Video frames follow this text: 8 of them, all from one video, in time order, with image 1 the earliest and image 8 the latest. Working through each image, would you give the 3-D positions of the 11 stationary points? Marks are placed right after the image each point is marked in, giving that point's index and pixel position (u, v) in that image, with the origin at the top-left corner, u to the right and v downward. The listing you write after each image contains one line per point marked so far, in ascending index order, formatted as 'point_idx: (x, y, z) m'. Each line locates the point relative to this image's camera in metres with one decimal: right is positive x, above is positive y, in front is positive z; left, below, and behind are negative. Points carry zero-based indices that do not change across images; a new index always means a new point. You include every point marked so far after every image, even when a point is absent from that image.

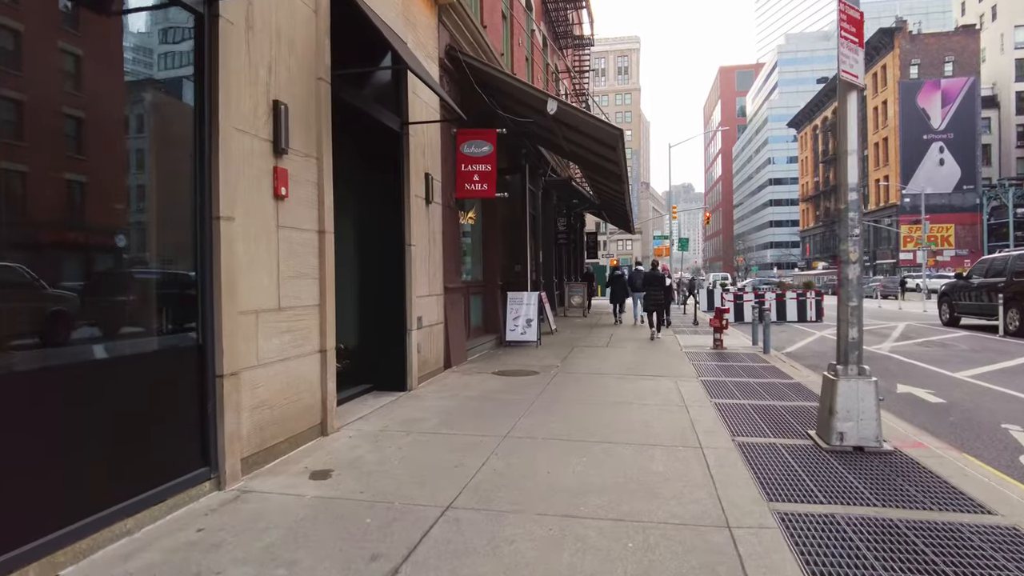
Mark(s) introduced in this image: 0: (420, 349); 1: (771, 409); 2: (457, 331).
0: (-1.2, -0.8, +8.6) m
1: (+2.7, -1.3, +7.1) m
2: (-0.8, -0.7, +10.2) m
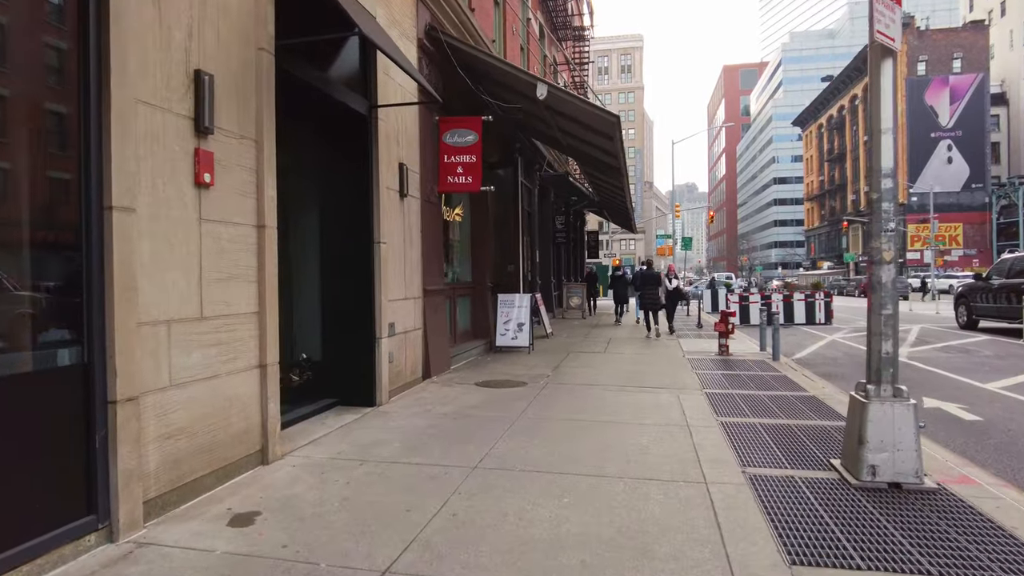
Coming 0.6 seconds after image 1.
0: (-1.4, -0.8, +7.7) m
1: (+2.5, -1.3, +6.2) m
2: (-1.0, -0.7, +9.4) m
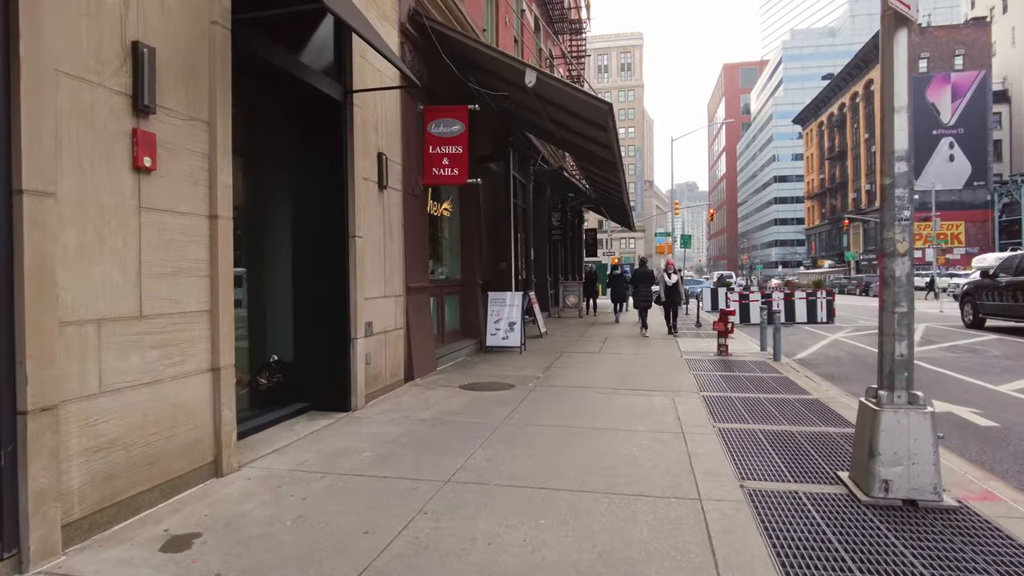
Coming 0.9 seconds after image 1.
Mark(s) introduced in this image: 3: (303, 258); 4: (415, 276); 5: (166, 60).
0: (-1.5, -0.8, +7.3) m
1: (+2.4, -1.3, +5.8) m
2: (-1.2, -0.6, +8.9) m
3: (-2.1, +0.3, +6.9) m
4: (-1.2, +0.2, +8.7) m
5: (-2.2, +1.4, +4.2) m
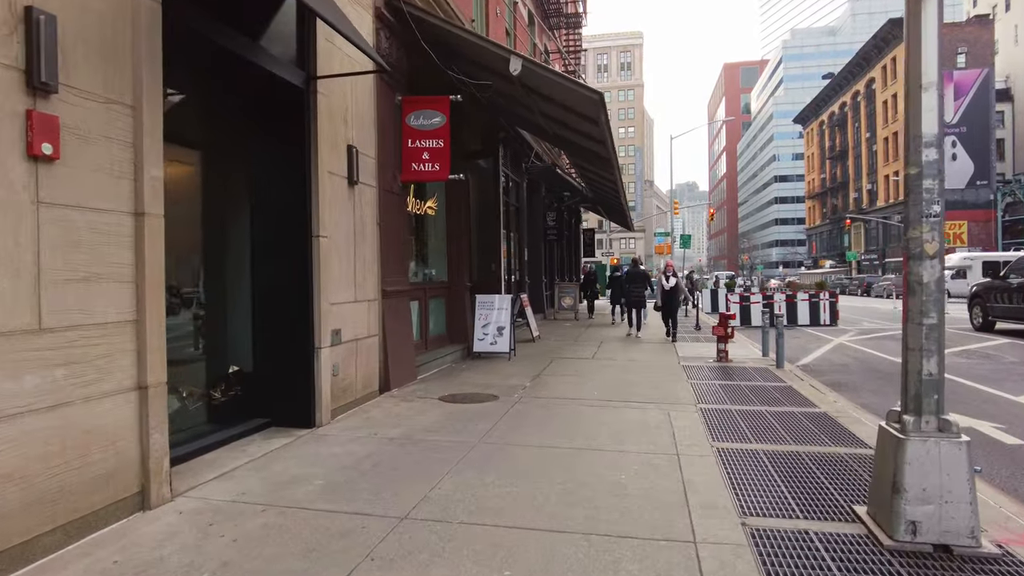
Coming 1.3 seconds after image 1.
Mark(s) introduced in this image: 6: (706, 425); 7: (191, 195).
0: (-1.7, -0.8, +6.7) m
1: (+2.2, -1.3, +5.2) m
2: (-1.3, -0.7, +8.4) m
3: (-2.3, +0.3, +6.4) m
4: (-1.4, +0.1, +8.1) m
5: (-2.4, +1.4, +3.7) m
6: (+1.8, -1.3, +6.3) m
7: (-2.7, +0.8, +5.8) m
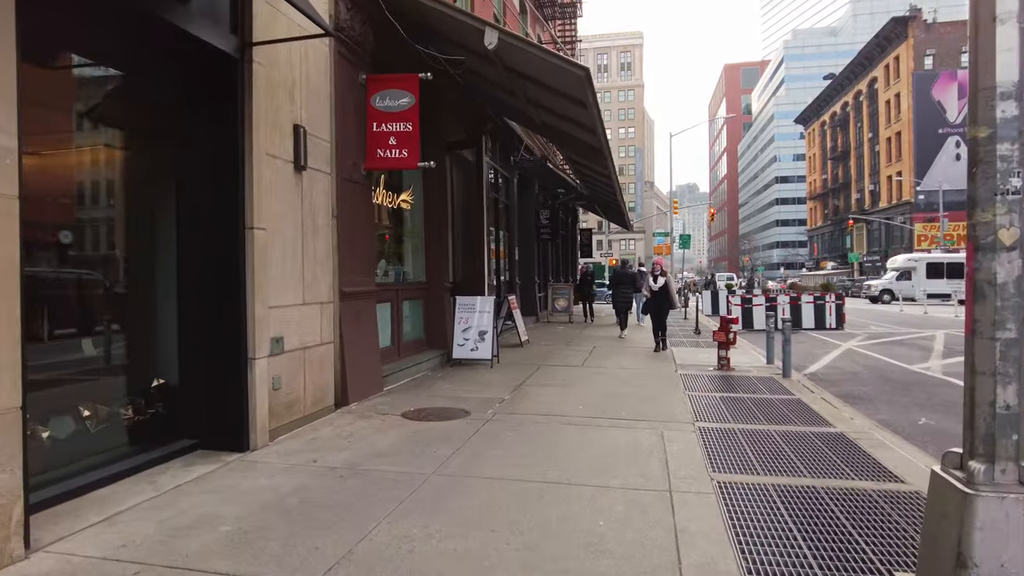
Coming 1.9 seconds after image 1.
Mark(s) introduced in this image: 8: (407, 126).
0: (-2.0, -0.8, +5.8) m
1: (+1.9, -1.3, +4.3) m
2: (-1.6, -0.7, +7.5) m
3: (-2.6, +0.3, +5.5) m
4: (-1.7, +0.1, +7.2) m
5: (-2.6, +1.4, +2.8) m
6: (+1.5, -1.3, +5.4) m
7: (-3.0, +0.8, +4.9) m
8: (-1.2, +1.8, +7.6) m
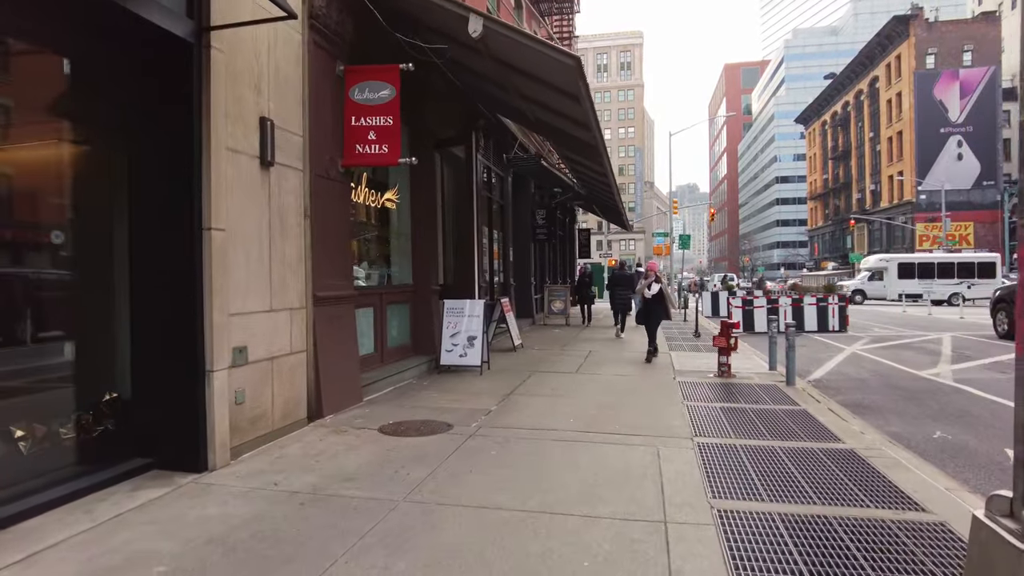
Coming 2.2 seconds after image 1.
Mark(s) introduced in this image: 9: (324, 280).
0: (-2.1, -0.9, +5.3) m
1: (+1.8, -1.4, +3.8) m
2: (-1.7, -0.7, +7.0) m
3: (-2.7, +0.2, +5.0) m
4: (-1.8, +0.1, +6.8) m
5: (-2.8, +1.4, +2.3) m
6: (+1.4, -1.3, +5.0) m
7: (-3.1, +0.7, +4.4) m
8: (-1.3, +1.8, +7.1) m
9: (-1.9, +0.1, +6.7) m
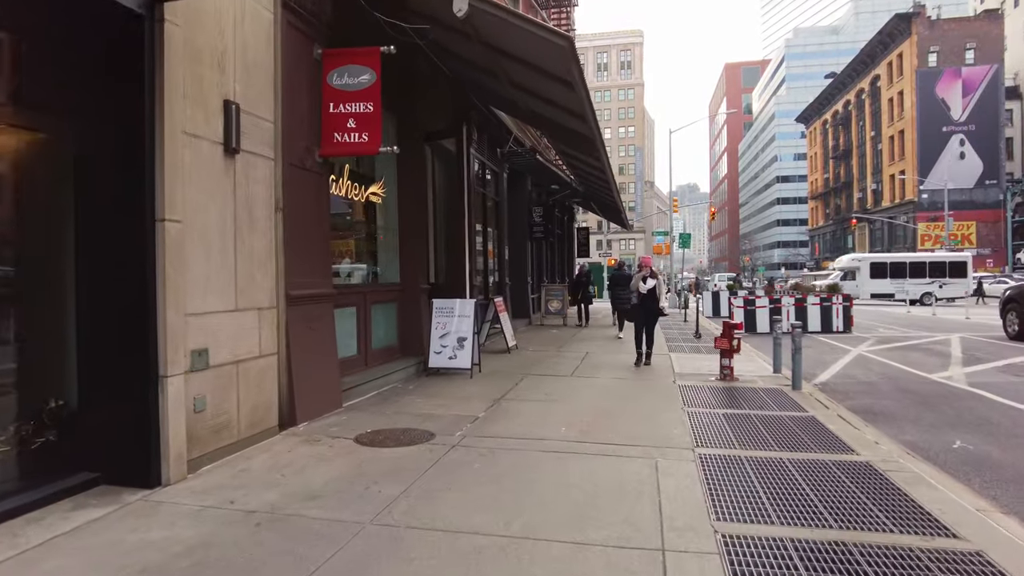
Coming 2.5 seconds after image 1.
0: (-2.2, -0.9, +4.9) m
1: (+1.7, -1.4, +3.4) m
2: (-1.9, -0.7, +6.6) m
3: (-2.8, +0.2, +4.6) m
4: (-1.9, +0.1, +6.3) m
5: (-2.9, +1.4, +1.9) m
6: (+1.3, -1.3, +4.5) m
7: (-3.2, +0.8, +4.0) m
8: (-1.4, +1.8, +6.7) m
9: (-2.0, +0.1, +6.2) m
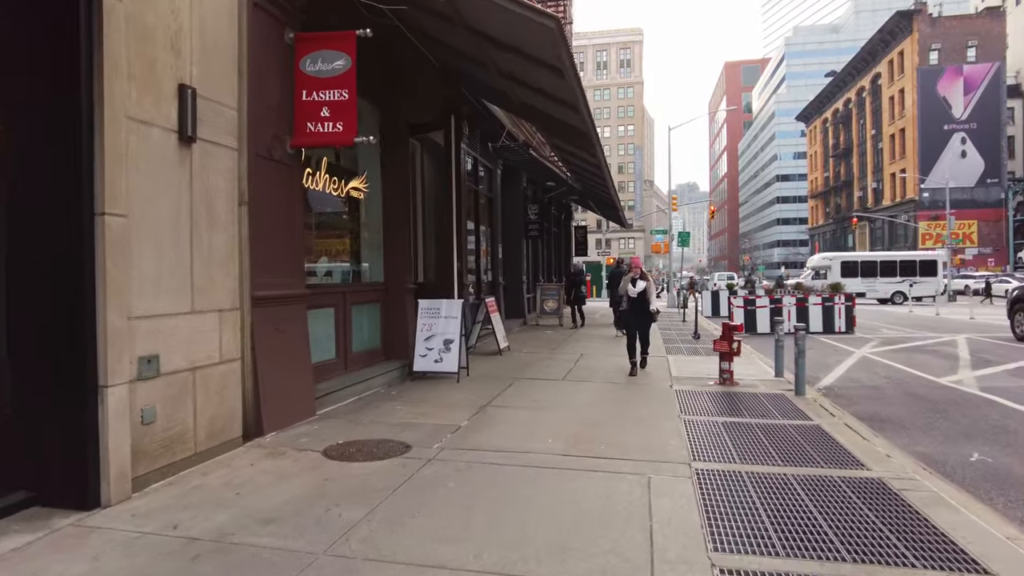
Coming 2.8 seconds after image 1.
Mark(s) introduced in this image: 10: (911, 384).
0: (-2.4, -0.9, +4.5) m
1: (+1.5, -1.4, +3.0) m
2: (-2.0, -0.7, +6.1) m
3: (-3.0, +0.2, +4.1) m
4: (-2.1, +0.1, +5.9) m
5: (-3.0, +1.4, +1.4) m
6: (+1.2, -1.3, +4.1) m
7: (-3.4, +0.8, +3.5) m
8: (-1.6, +1.8, +6.2) m
9: (-2.1, +0.1, +5.8) m
10: (+5.3, -1.3, +9.0) m
